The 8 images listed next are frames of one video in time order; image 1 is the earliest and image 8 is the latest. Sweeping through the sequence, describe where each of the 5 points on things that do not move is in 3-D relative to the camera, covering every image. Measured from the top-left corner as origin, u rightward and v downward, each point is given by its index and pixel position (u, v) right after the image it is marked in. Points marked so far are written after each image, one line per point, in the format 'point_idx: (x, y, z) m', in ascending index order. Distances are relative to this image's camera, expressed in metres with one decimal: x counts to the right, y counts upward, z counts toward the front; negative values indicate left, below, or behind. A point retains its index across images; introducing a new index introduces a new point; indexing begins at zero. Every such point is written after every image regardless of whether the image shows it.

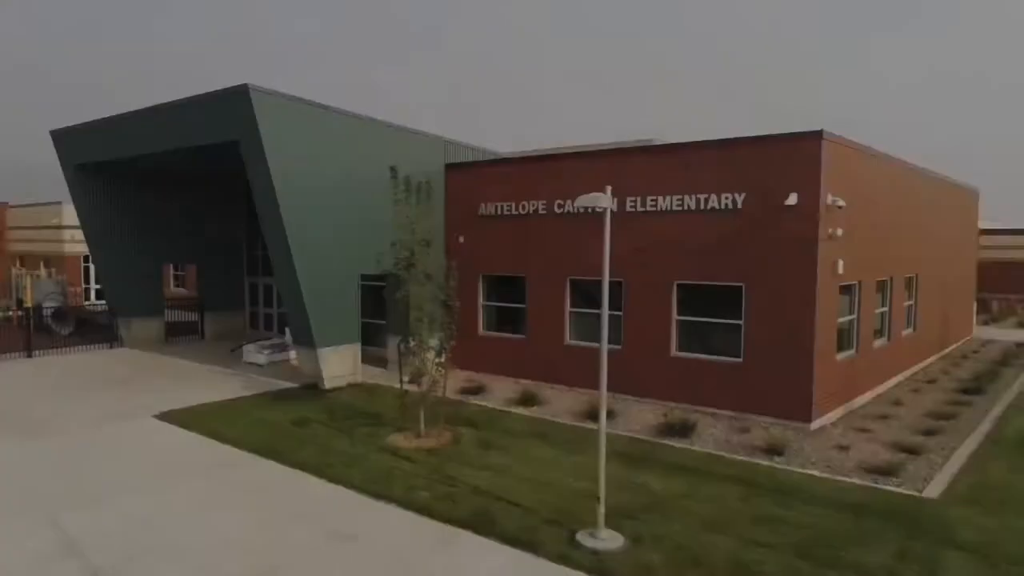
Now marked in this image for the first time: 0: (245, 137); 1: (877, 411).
0: (-3.9, +2.2, +11.3) m
1: (+5.4, -1.8, +10.9) m
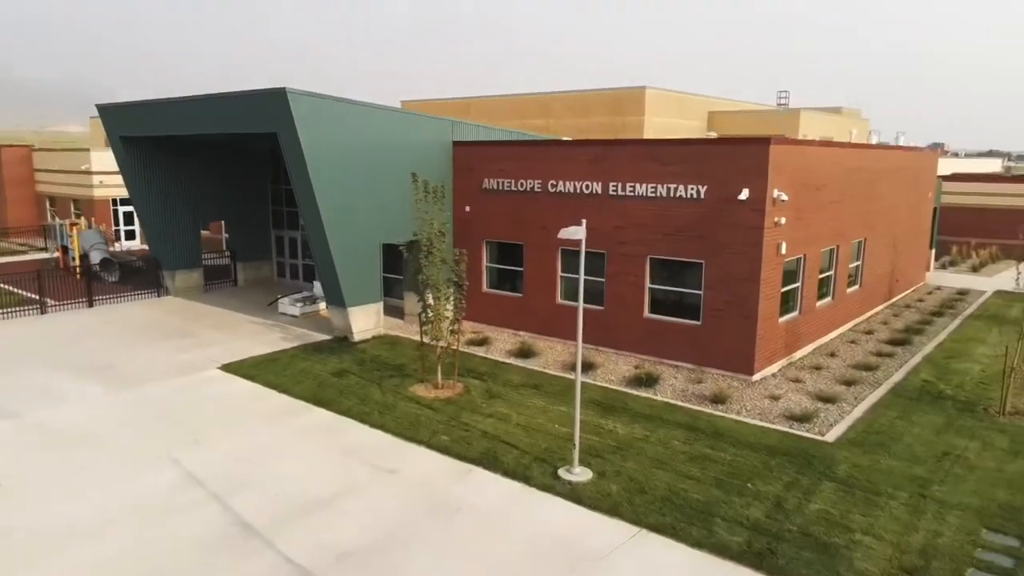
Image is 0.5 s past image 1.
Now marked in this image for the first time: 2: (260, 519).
0: (-4.0, +2.7, +13.1) m
1: (+5.4, -1.3, +13.2) m
2: (-2.6, -2.4, +7.8) m
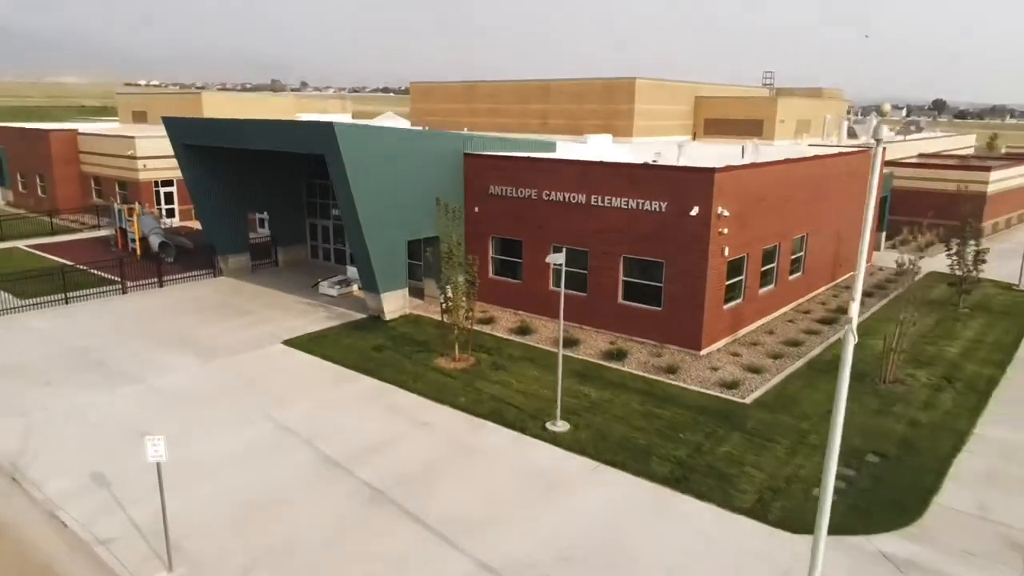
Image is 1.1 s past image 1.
0: (-3.9, +2.9, +16.2) m
1: (+5.4, -1.1, +16.6) m
2: (-2.6, -2.5, +11.3) m
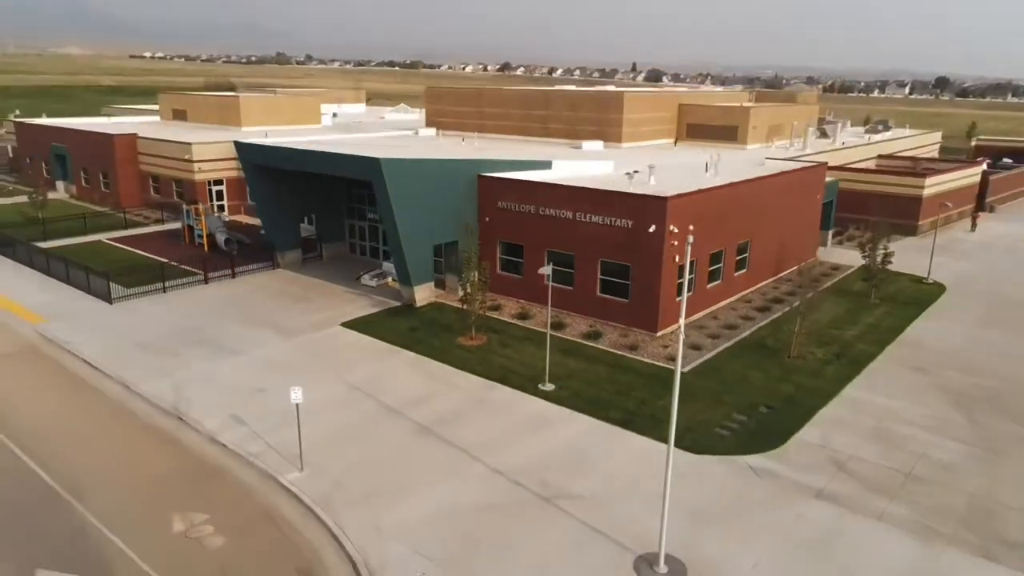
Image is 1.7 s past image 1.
0: (-3.8, +3.1, +21.1) m
1: (+5.5, -1.0, +21.6) m
2: (-2.6, -2.6, +16.4) m
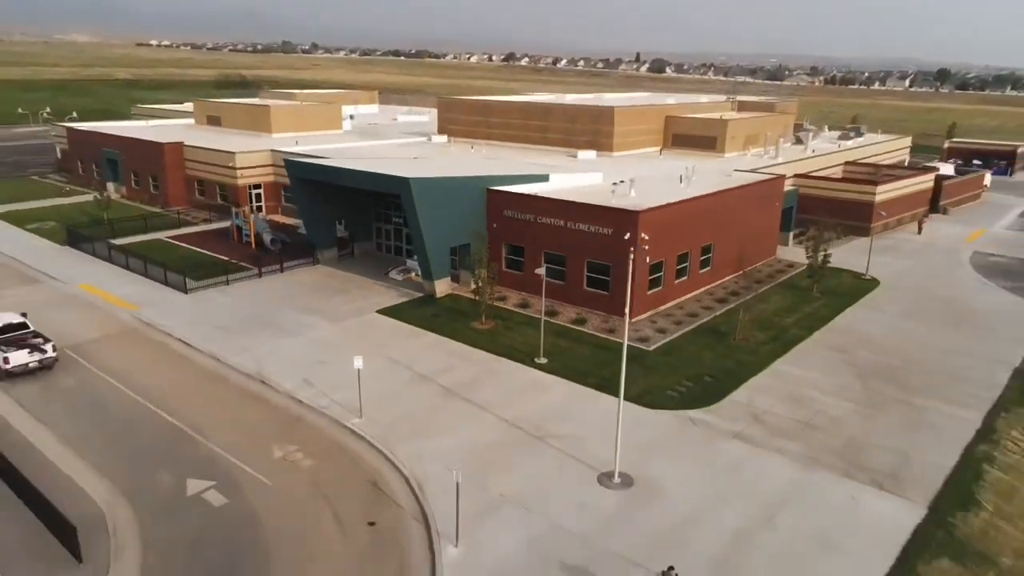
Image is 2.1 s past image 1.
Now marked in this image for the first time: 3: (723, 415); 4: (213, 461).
0: (-3.7, +3.3, +26.0) m
1: (+5.6, -0.8, +26.5) m
2: (-2.5, -2.4, +21.3) m
3: (+5.5, -3.3, +19.1) m
4: (-6.8, -3.9, +17.0) m
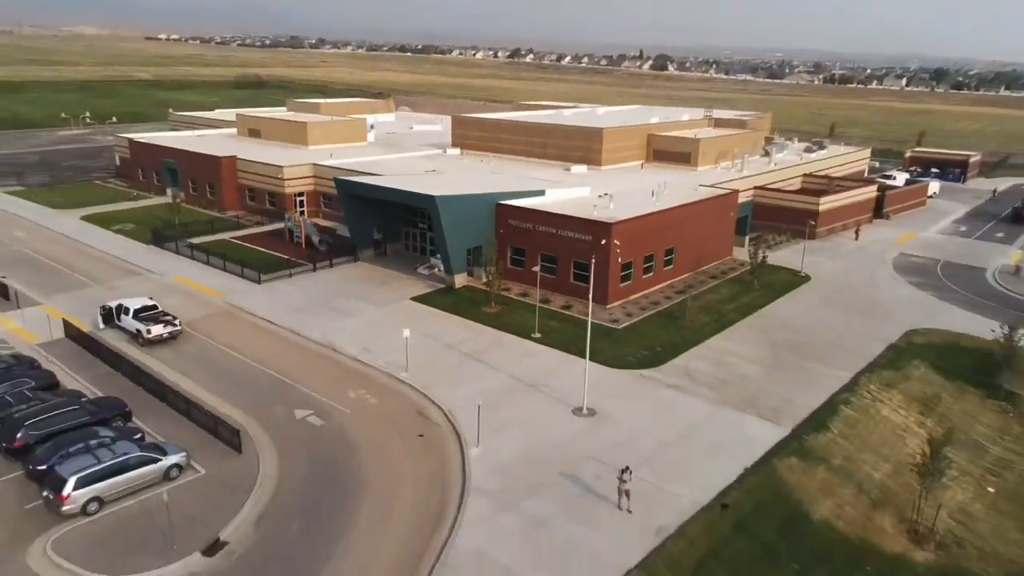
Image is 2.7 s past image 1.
0: (-3.6, +3.6, +33.5) m
1: (+5.7, -0.5, +34.0) m
2: (-2.4, -2.2, +28.9) m
3: (+5.5, -3.1, +26.6) m
4: (-6.7, -3.7, +24.6) m
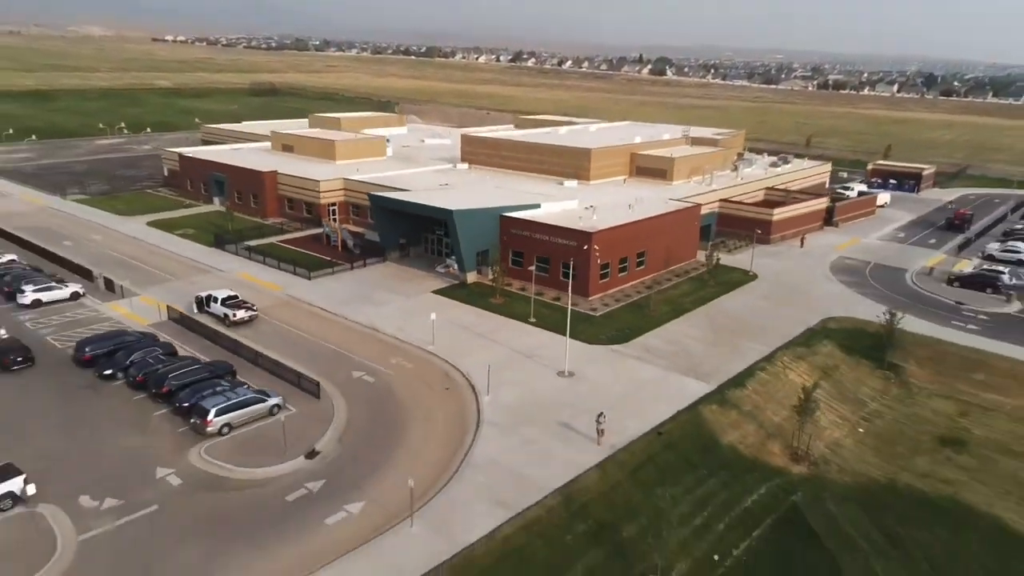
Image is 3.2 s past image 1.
0: (-3.5, +3.8, +41.9) m
1: (+5.8, -0.3, +42.4) m
2: (-2.4, -1.9, +37.3) m
3: (+5.6, -2.9, +35.0) m
4: (-6.7, -3.4, +33.0) m
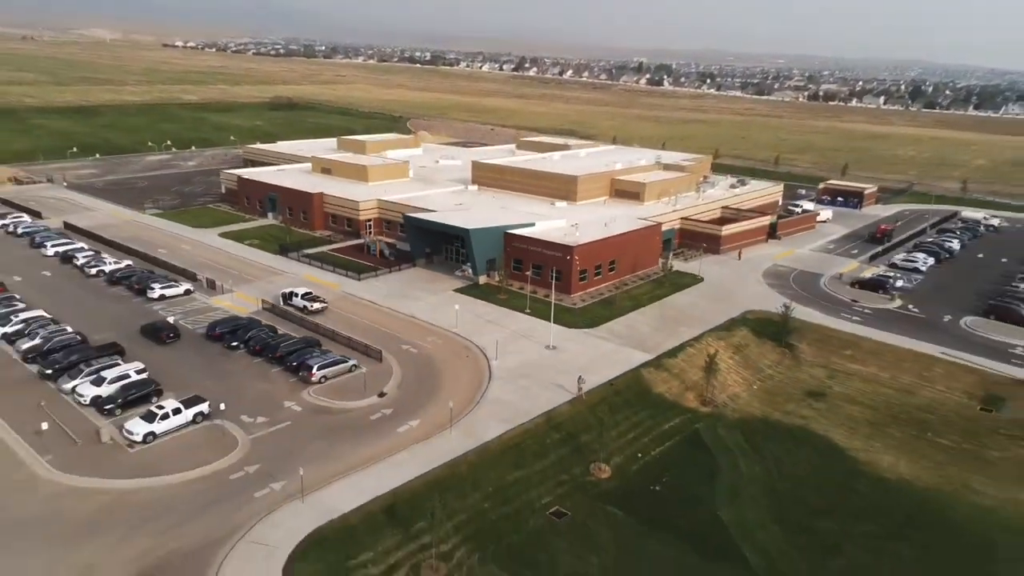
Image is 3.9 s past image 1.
0: (-3.4, +3.9, +55.5) m
1: (+5.9, -0.3, +56.0) m
2: (-2.3, -1.9, +50.9) m
3: (+5.6, -2.8, +48.6) m
4: (-6.6, -3.3, +46.5) m
